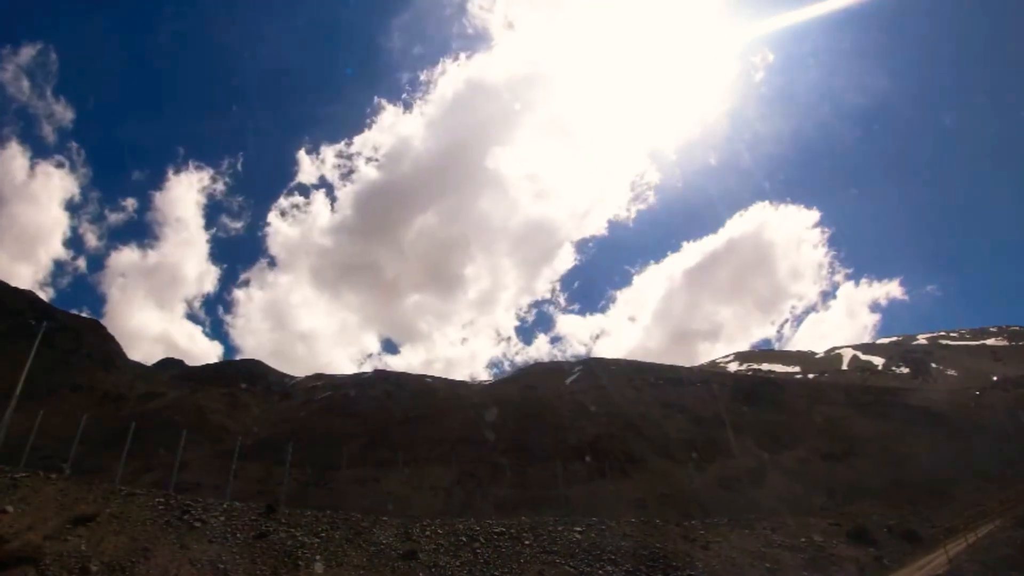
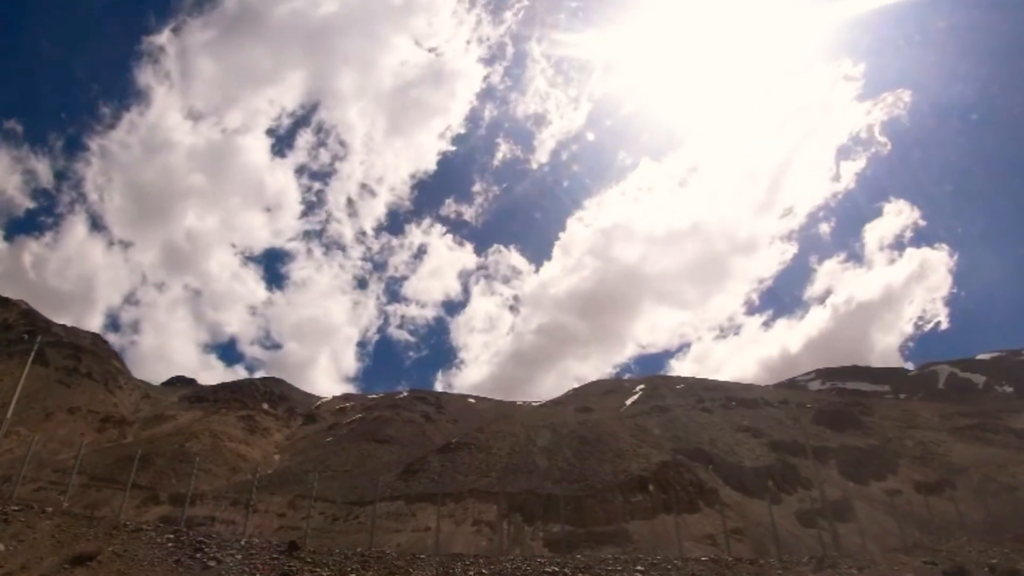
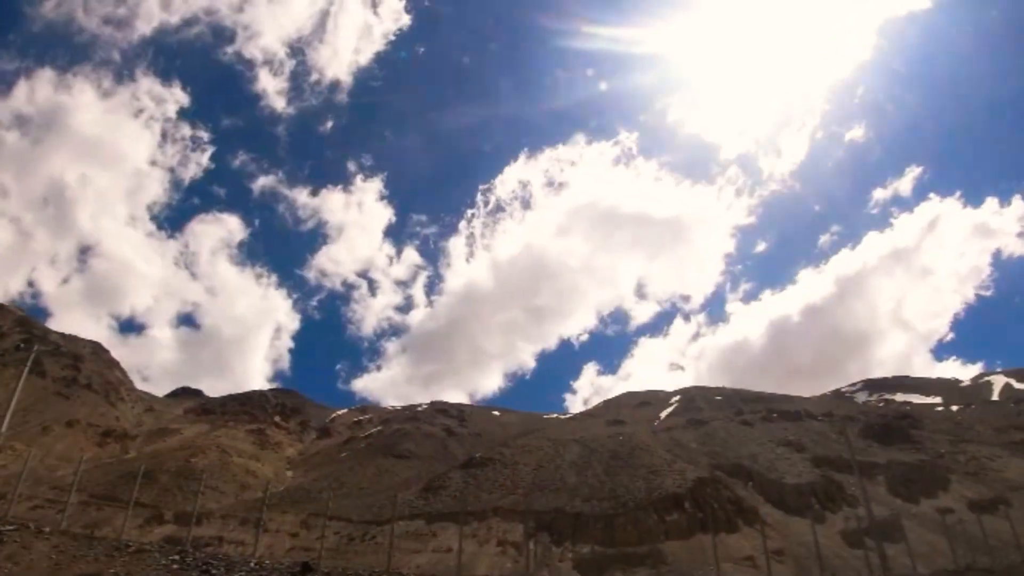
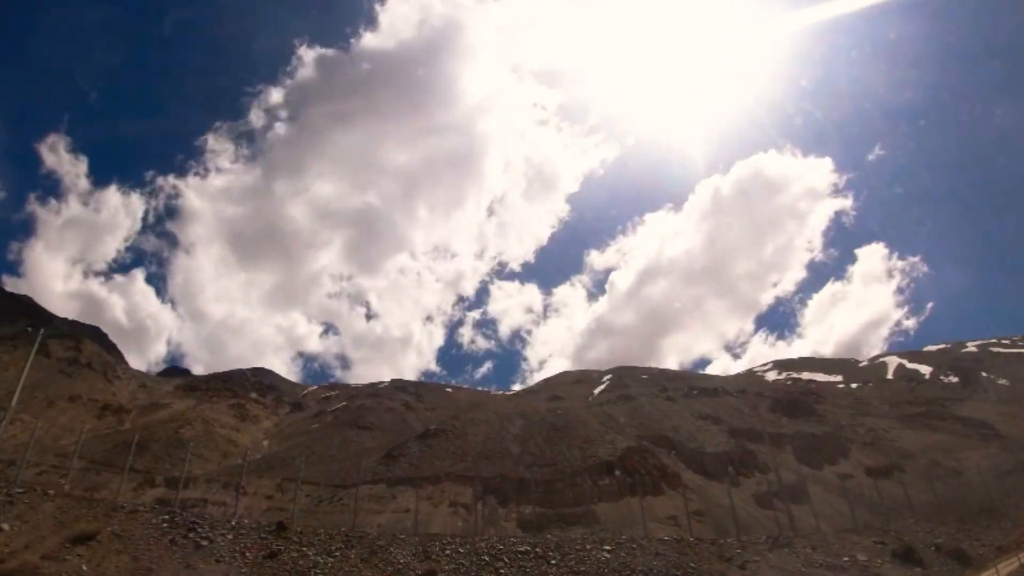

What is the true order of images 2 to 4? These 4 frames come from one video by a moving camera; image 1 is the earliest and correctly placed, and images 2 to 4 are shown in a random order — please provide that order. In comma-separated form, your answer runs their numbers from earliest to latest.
4, 2, 3
